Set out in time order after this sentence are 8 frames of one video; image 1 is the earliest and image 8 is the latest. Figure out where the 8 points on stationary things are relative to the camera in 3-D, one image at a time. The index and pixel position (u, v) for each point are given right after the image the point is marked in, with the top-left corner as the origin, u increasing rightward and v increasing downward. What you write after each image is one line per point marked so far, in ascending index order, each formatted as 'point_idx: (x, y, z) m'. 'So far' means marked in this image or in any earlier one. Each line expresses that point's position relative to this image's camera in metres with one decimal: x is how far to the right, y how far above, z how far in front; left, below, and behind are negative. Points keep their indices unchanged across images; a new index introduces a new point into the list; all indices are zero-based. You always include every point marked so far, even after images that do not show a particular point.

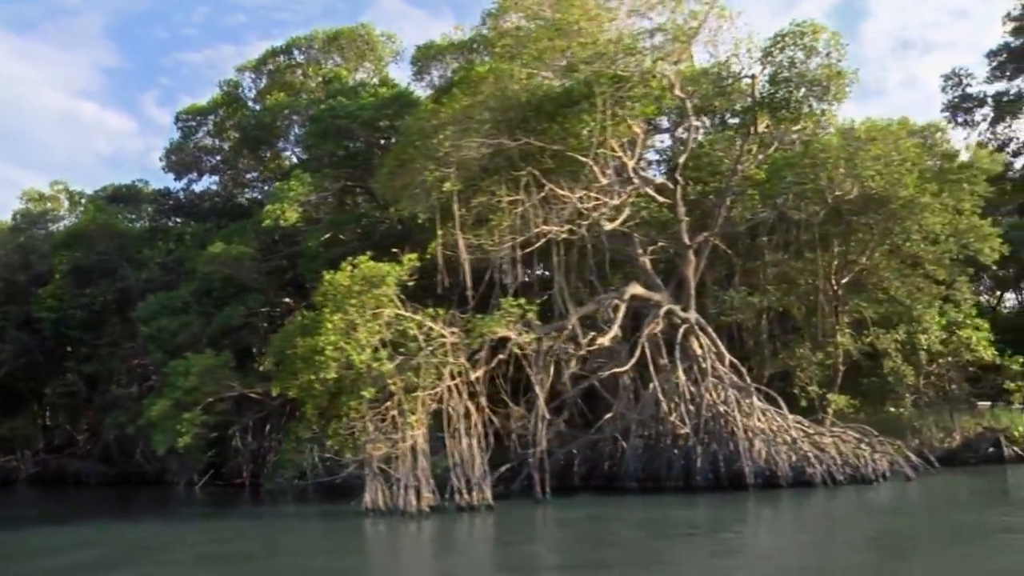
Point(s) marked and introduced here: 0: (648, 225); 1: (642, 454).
0: (+2.4, +1.2, +16.6) m
1: (+2.4, -3.1, +16.8) m
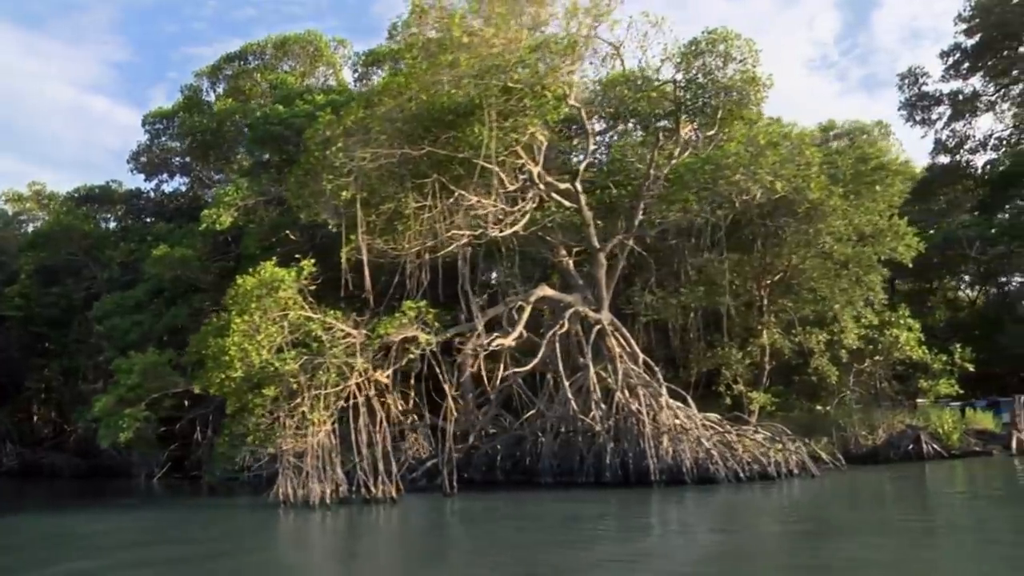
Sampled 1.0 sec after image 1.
0: (+0.8, +1.1, +17.2) m
1: (+0.9, -3.1, +17.3) m
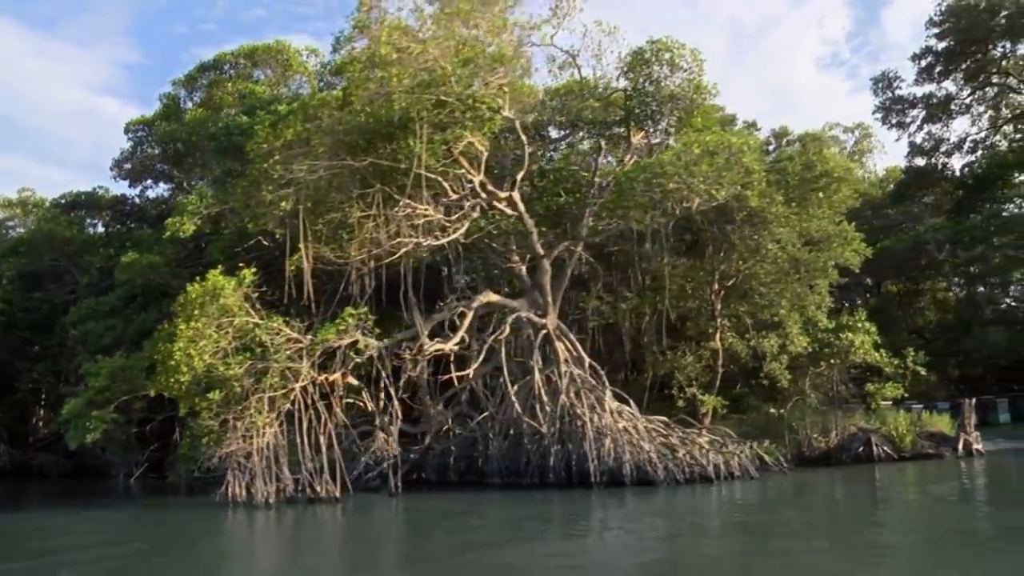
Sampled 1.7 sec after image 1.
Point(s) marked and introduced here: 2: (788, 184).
0: (-0.2, +1.0, +17.6) m
1: (-0.1, -3.3, +17.7) m
2: (+5.7, +2.2, +18.3) m
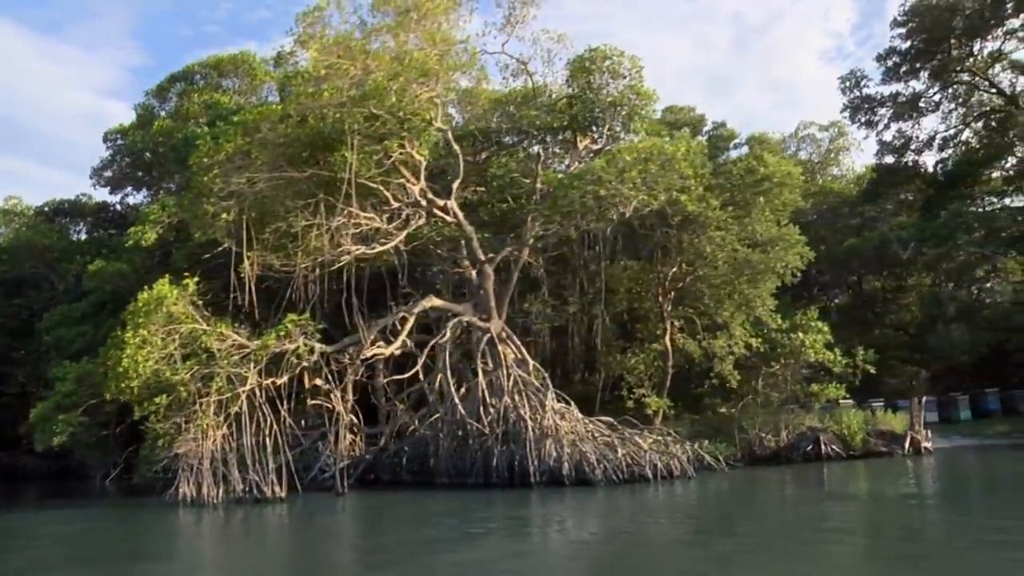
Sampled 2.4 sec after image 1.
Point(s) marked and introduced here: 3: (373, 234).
0: (-1.3, +0.9, +18.0) m
1: (-1.2, -3.4, +18.2) m
2: (+4.6, +2.1, +18.6) m
3: (-2.8, +1.1, +17.5) m
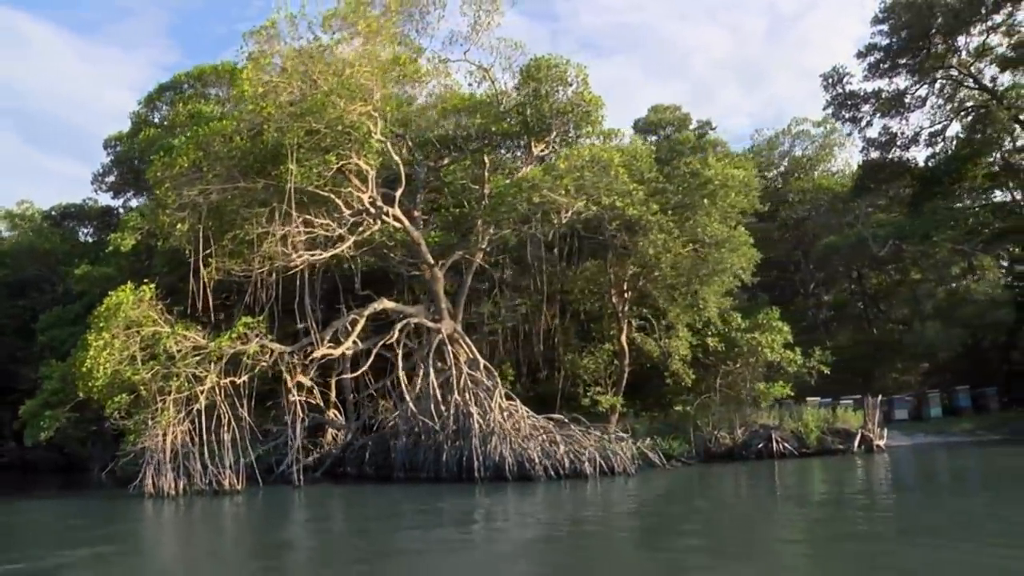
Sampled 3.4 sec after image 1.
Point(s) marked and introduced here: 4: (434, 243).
0: (-2.4, +0.9, +18.7) m
1: (-2.2, -3.4, +19.0) m
2: (+3.6, +2.1, +19.1) m
3: (-3.9, +1.0, +18.2) m
4: (-1.8, +1.0, +19.6) m
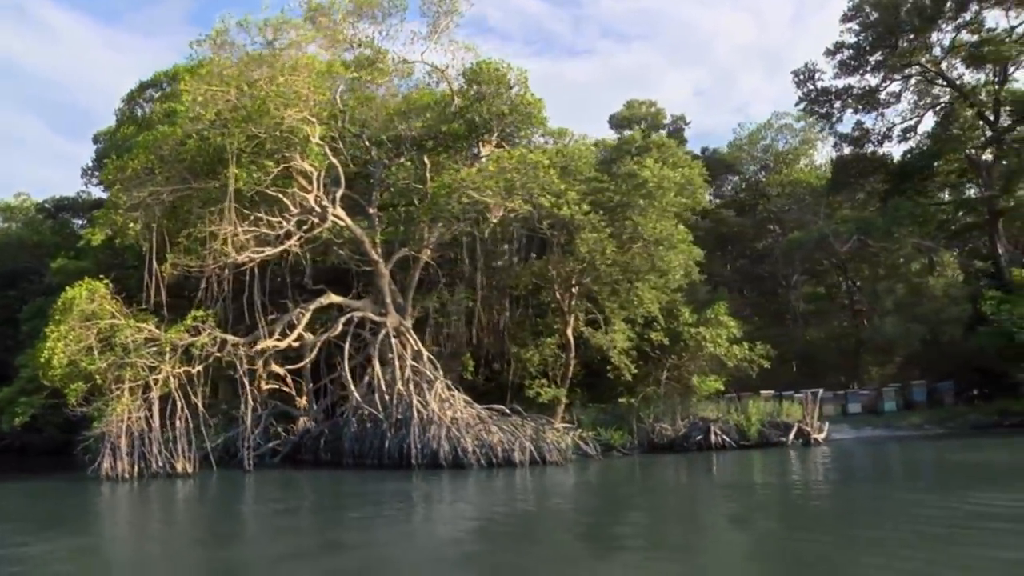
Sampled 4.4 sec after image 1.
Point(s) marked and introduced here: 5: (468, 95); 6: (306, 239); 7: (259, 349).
0: (-3.6, +1.0, +19.5) m
1: (-3.5, -3.3, +19.8) m
2: (+2.3, +2.2, +19.7) m
3: (-5.1, +1.1, +19.1) m
4: (-3.0, +1.1, +20.4) m
5: (-1.0, +4.3, +19.9) m
6: (-4.6, +1.1, +19.7) m
7: (-5.3, -1.3, +18.9) m
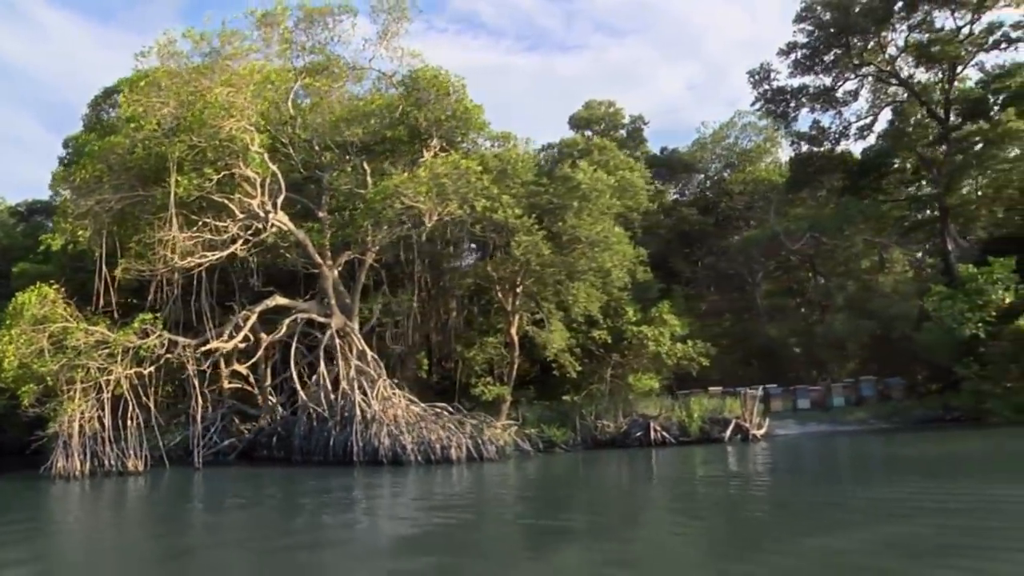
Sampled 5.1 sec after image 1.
0: (-4.9, +0.9, +20.1) m
1: (-4.8, -3.4, +20.4) m
2: (+1.0, +2.2, +20.2) m
3: (-6.5, +1.0, +19.7) m
4: (-4.3, +1.1, +21.0) m
5: (-2.4, +4.3, +20.5) m
6: (-5.9, +1.0, +20.3) m
7: (-6.6, -1.4, +19.5) m
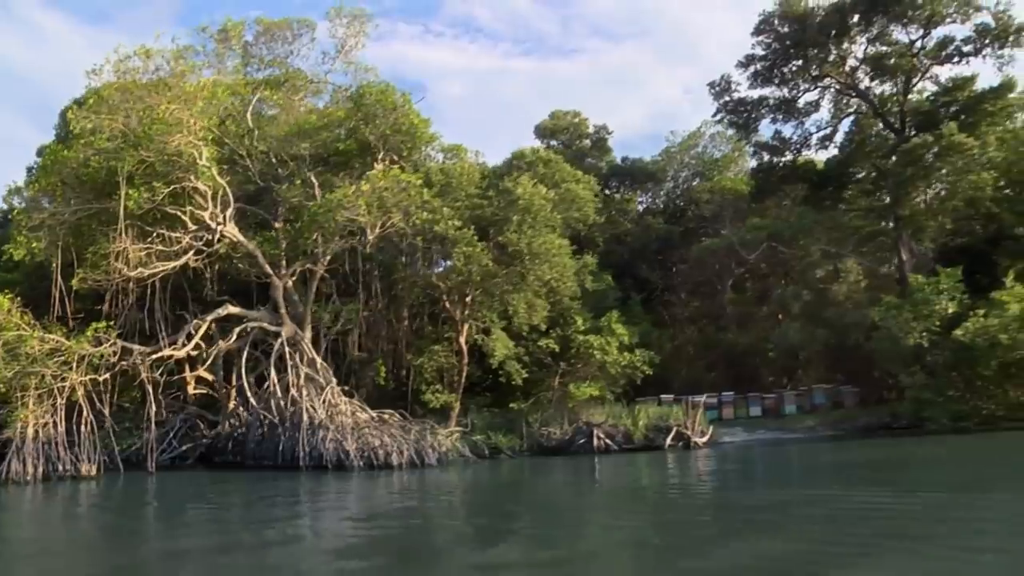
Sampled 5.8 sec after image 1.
0: (-6.2, +0.7, +20.6) m
1: (-6.0, -3.6, +20.9) m
2: (-0.3, +1.9, +20.7) m
3: (-7.7, +0.8, +20.2) m
4: (-5.6, +0.8, +21.5) m
5: (-3.7, +4.1, +21.0) m
6: (-7.2, +0.8, +20.8) m
7: (-7.9, -1.6, +20.0) m
